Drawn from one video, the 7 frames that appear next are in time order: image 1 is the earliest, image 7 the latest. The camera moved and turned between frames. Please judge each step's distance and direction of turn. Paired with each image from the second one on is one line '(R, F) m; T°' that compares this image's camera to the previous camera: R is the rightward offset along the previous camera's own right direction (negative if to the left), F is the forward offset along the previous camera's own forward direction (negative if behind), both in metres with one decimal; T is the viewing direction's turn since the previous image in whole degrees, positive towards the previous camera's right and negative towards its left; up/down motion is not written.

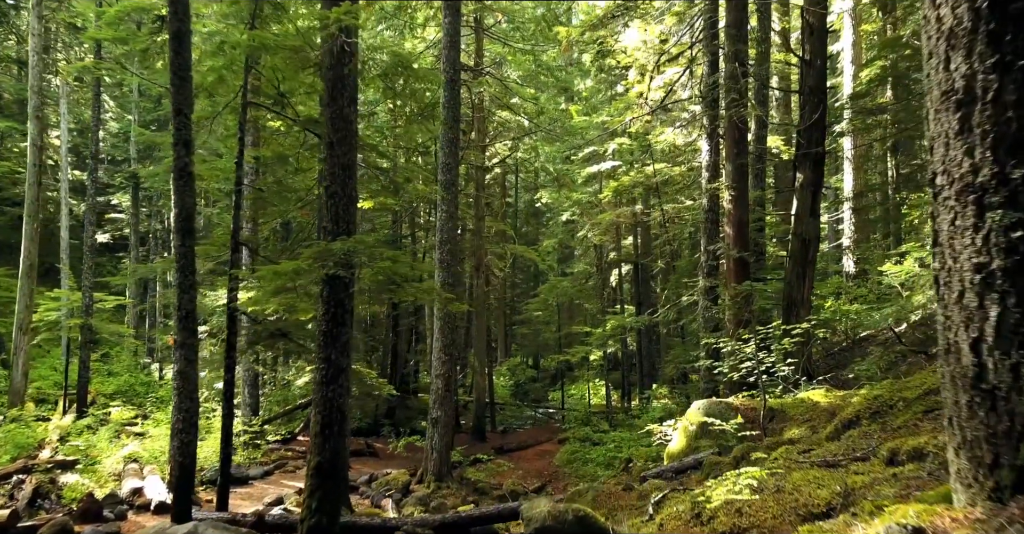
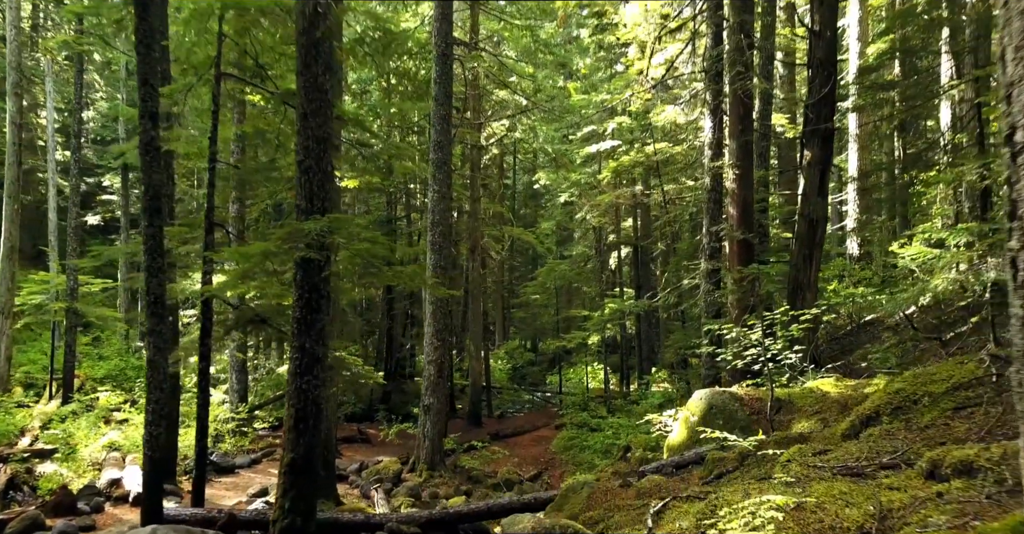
(+0.1, +0.6) m; 0°
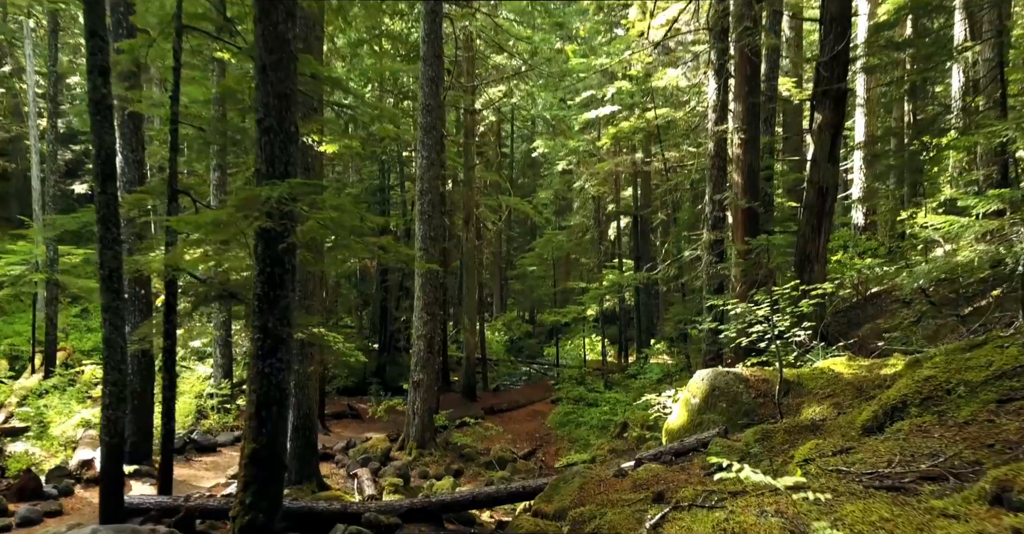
(+0.1, +0.7) m; 0°
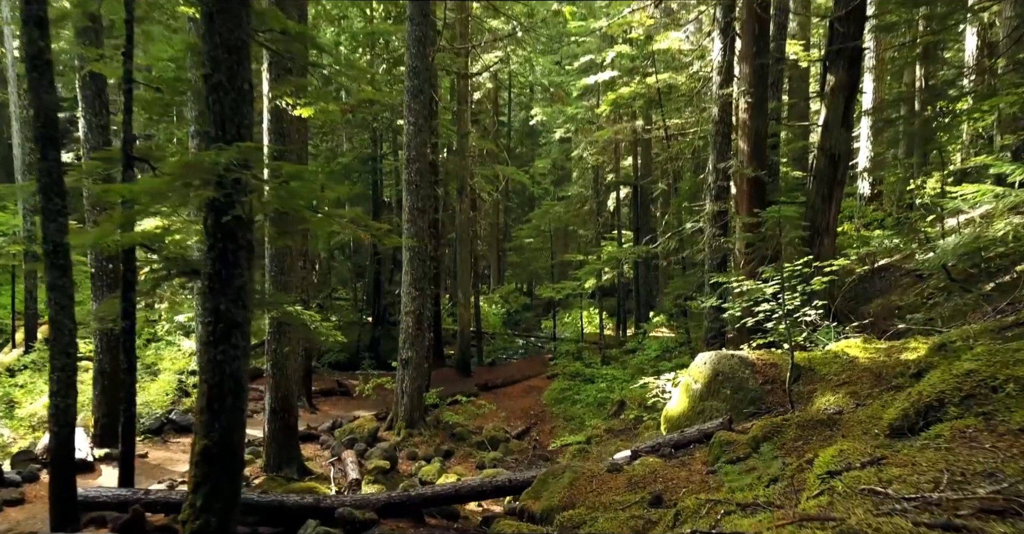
(+0.1, +0.7) m; 0°
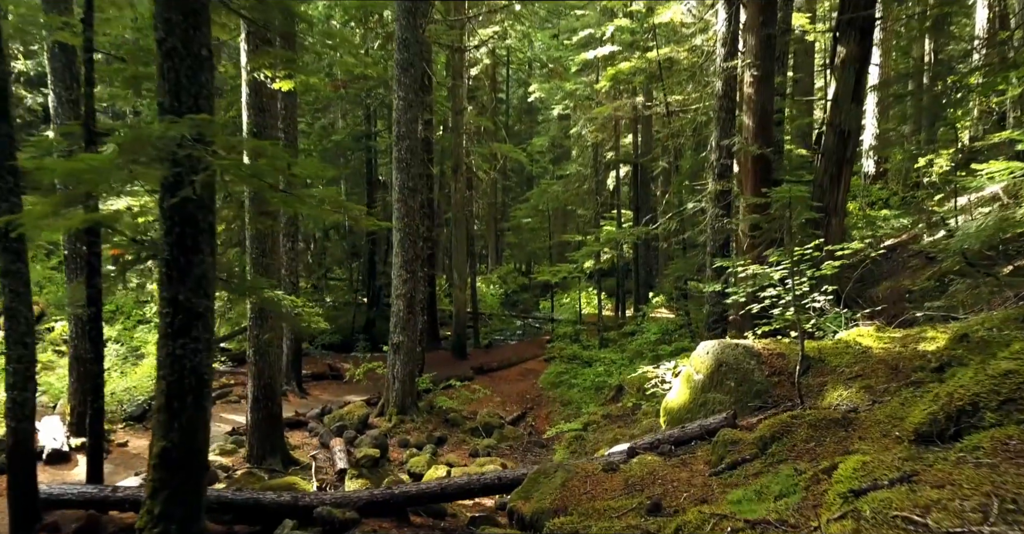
(+0.1, +0.5) m; 0°
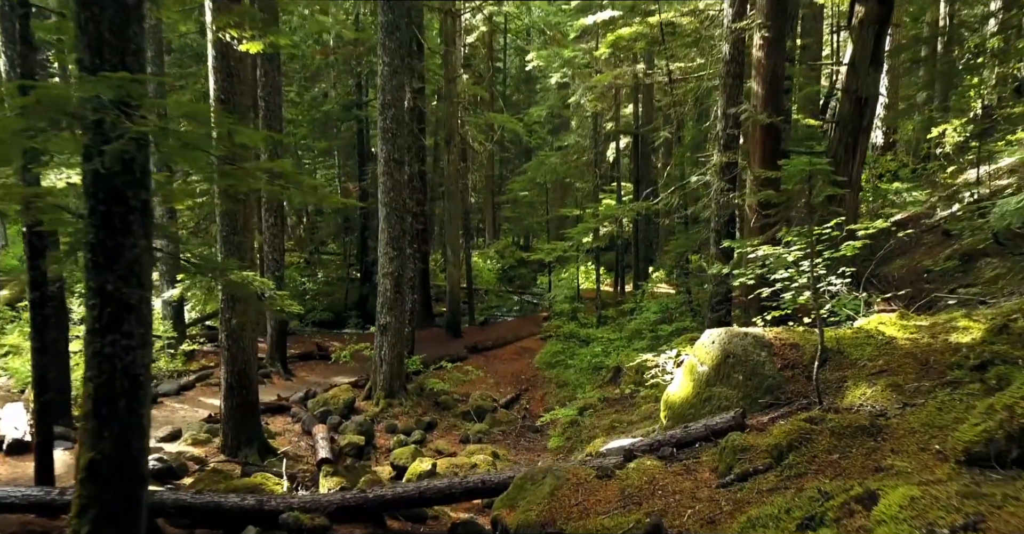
(+0.1, +0.7) m; 0°
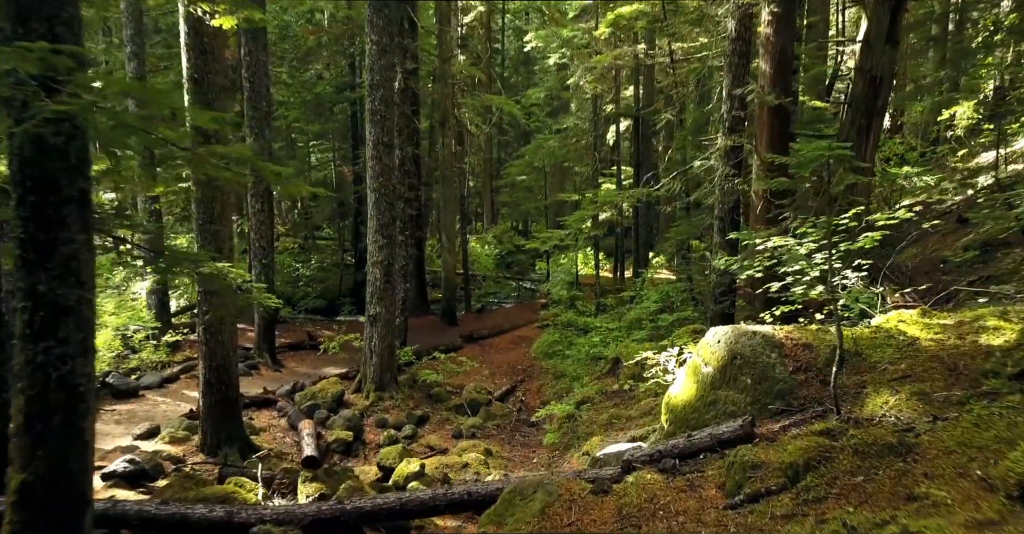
(+0.1, +0.5) m; 0°
